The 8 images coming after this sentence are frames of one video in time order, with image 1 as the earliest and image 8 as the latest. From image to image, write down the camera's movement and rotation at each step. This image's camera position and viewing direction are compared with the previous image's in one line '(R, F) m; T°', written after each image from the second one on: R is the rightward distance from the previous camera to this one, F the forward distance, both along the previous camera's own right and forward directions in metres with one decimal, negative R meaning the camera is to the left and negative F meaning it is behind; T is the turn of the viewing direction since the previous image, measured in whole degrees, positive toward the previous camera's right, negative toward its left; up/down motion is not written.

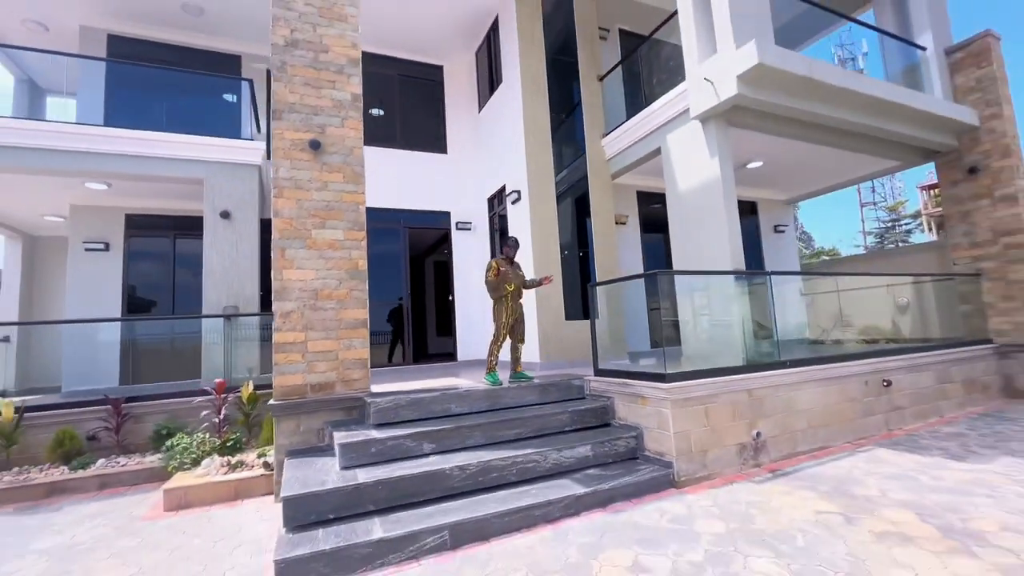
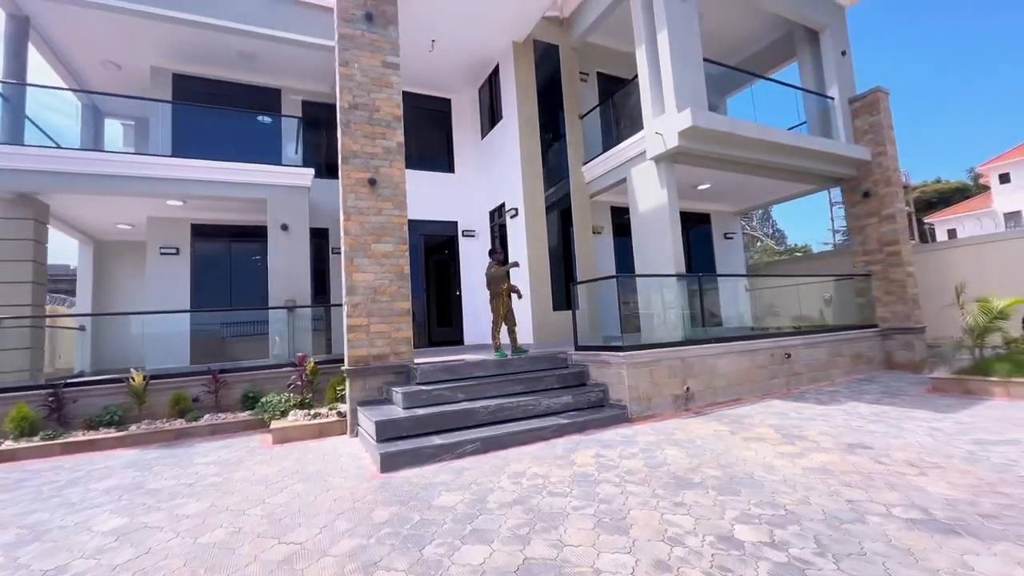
(-0.2, -1.7) m; +2°
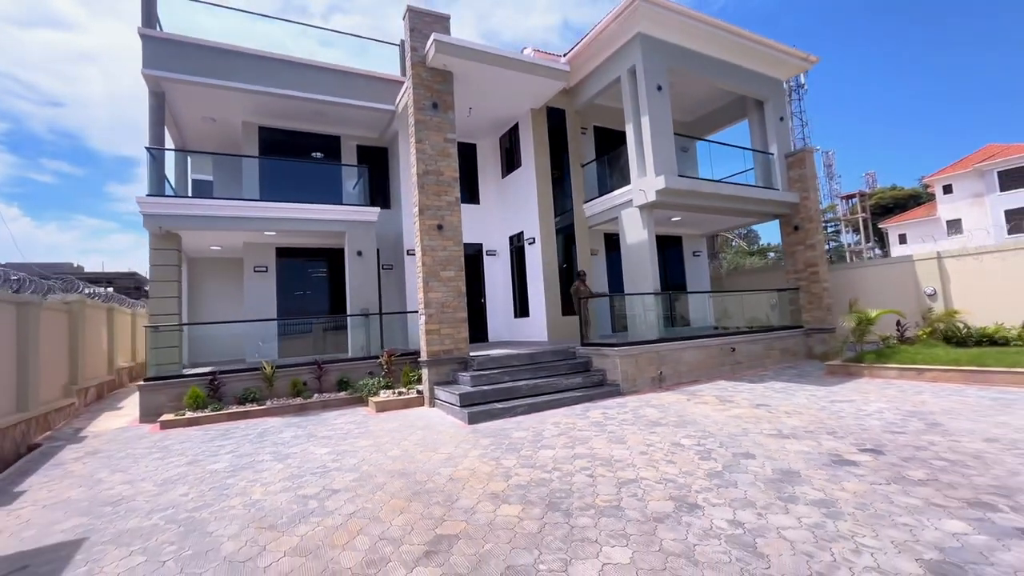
(-0.8, -2.5) m; +2°
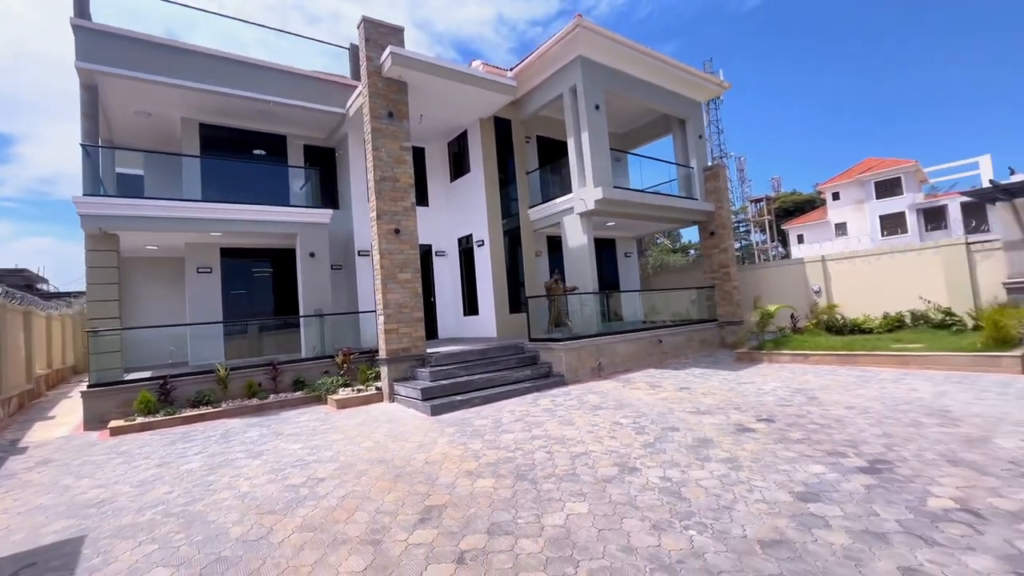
(-0.4, -0.7) m; +8°
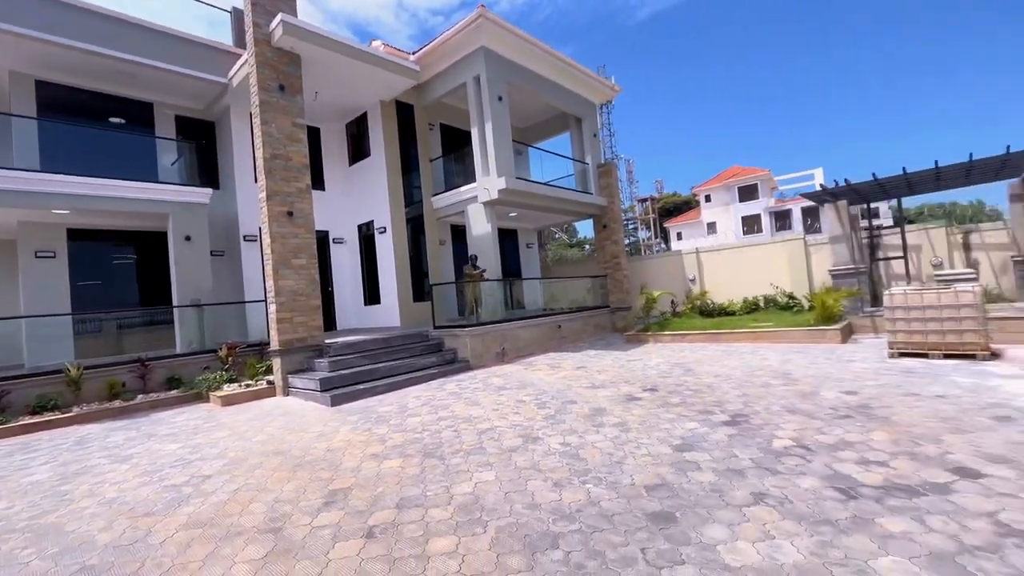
(-0.1, -0.1) m; +12°
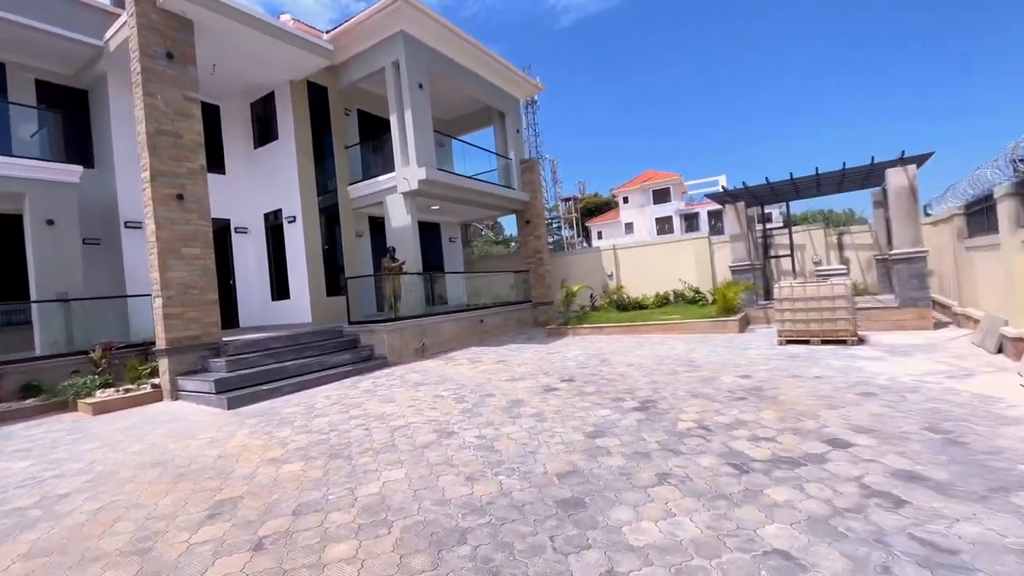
(+0.1, +0.1) m; +9°
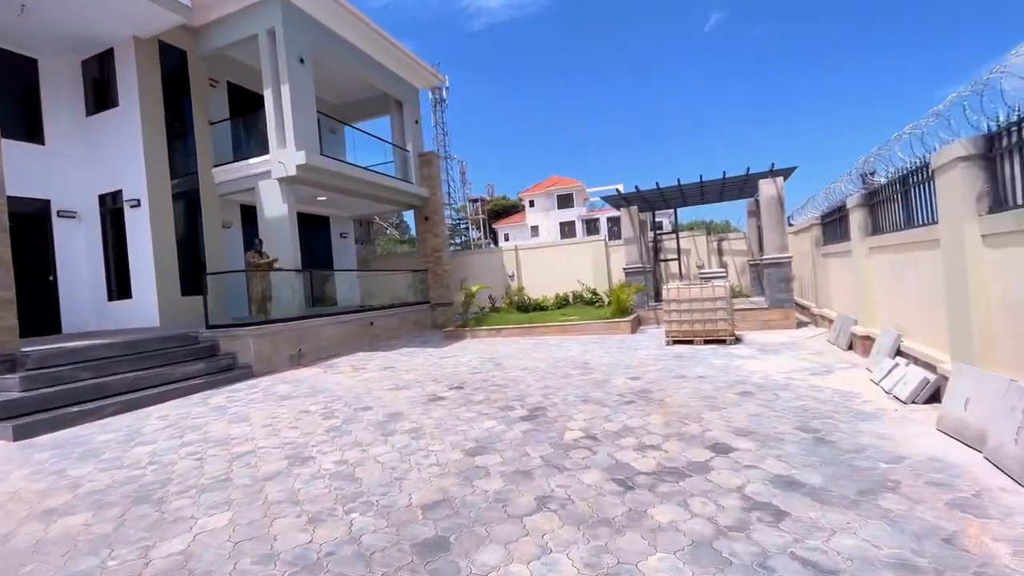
(+0.3, +0.5) m; +11°
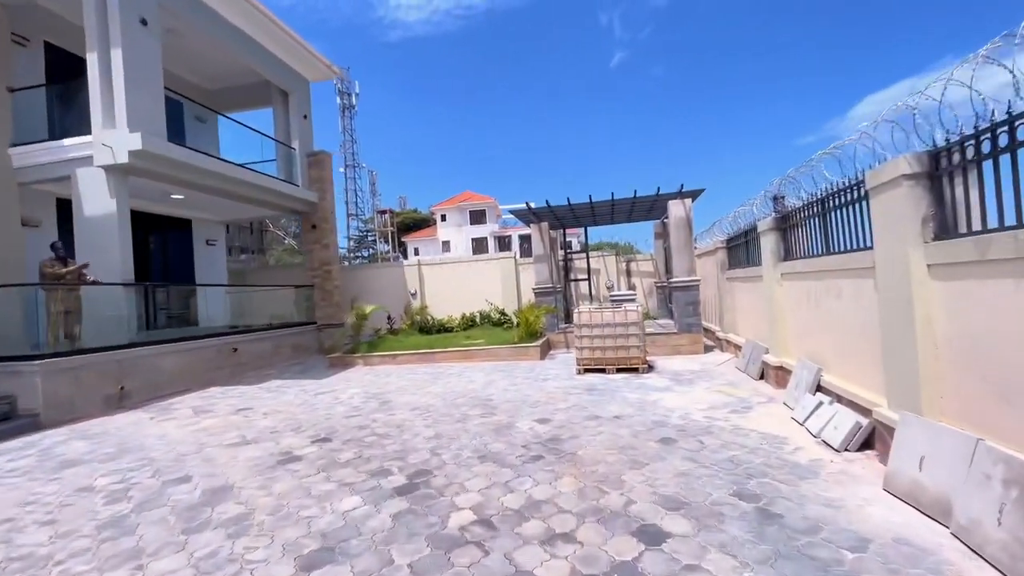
(+0.3, +1.0) m; +11°
